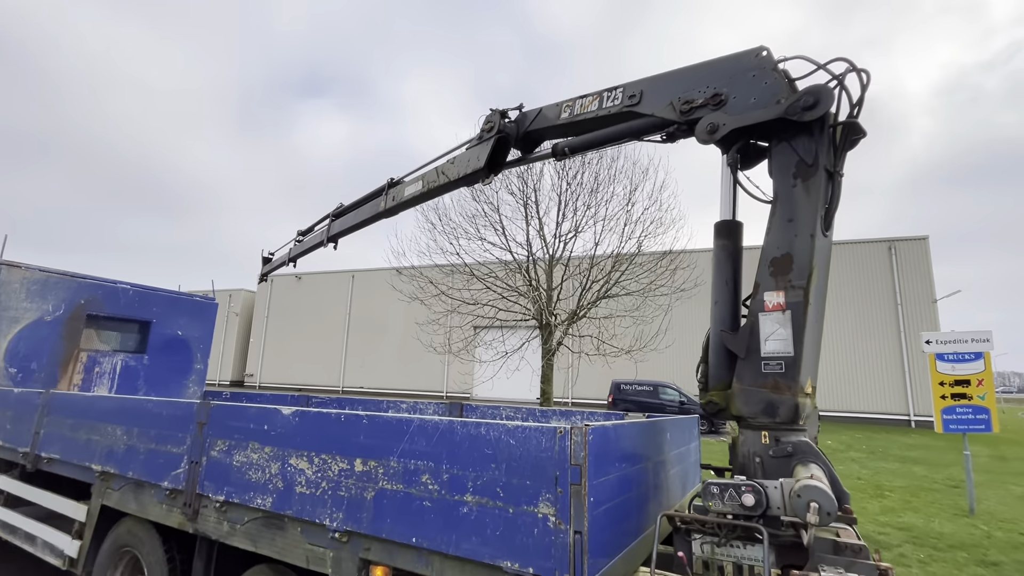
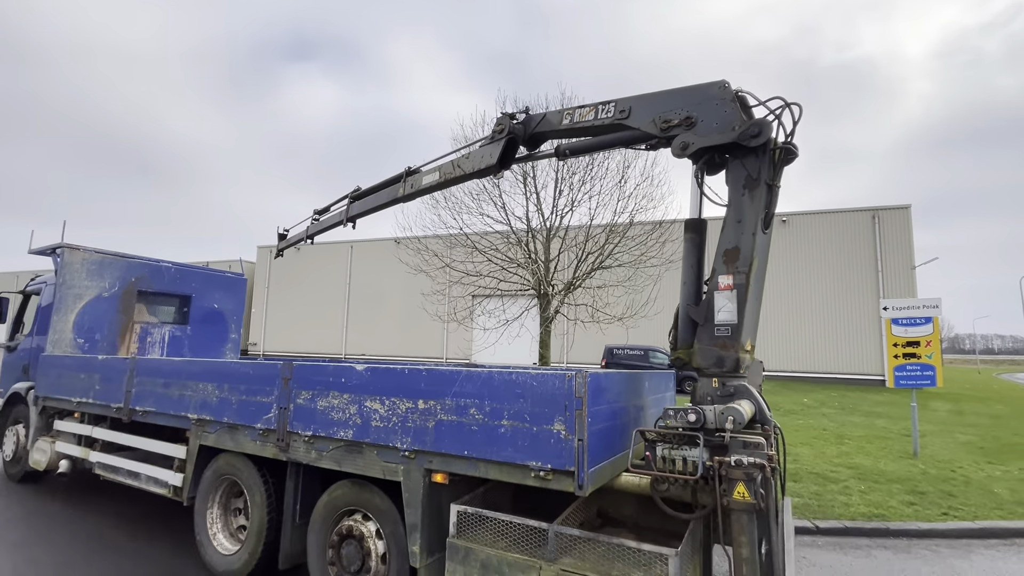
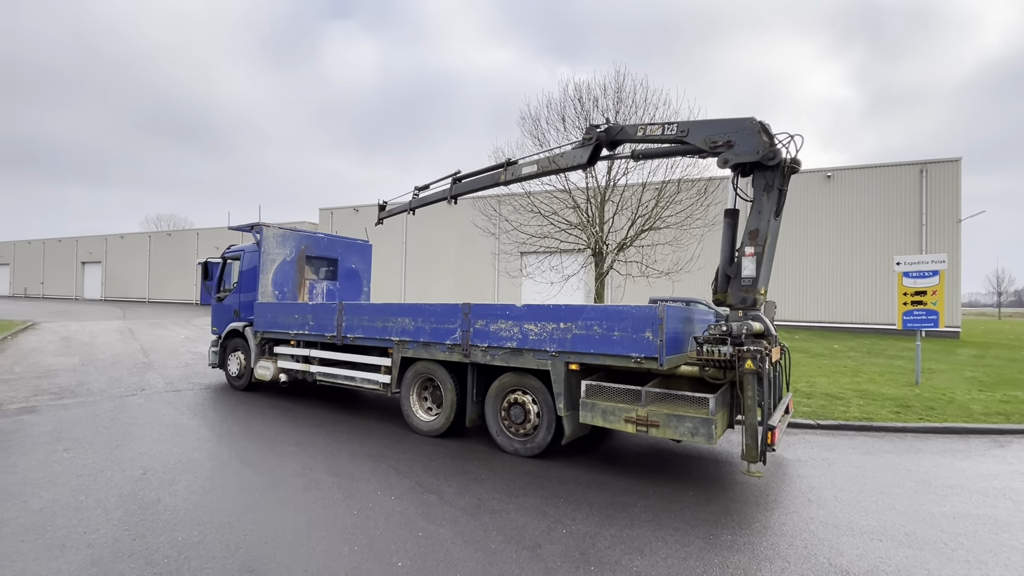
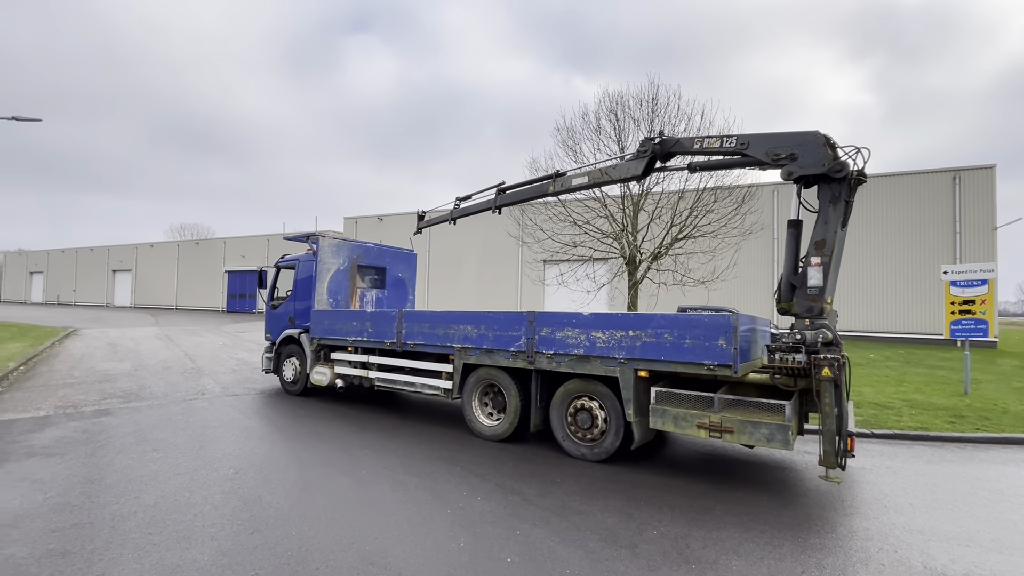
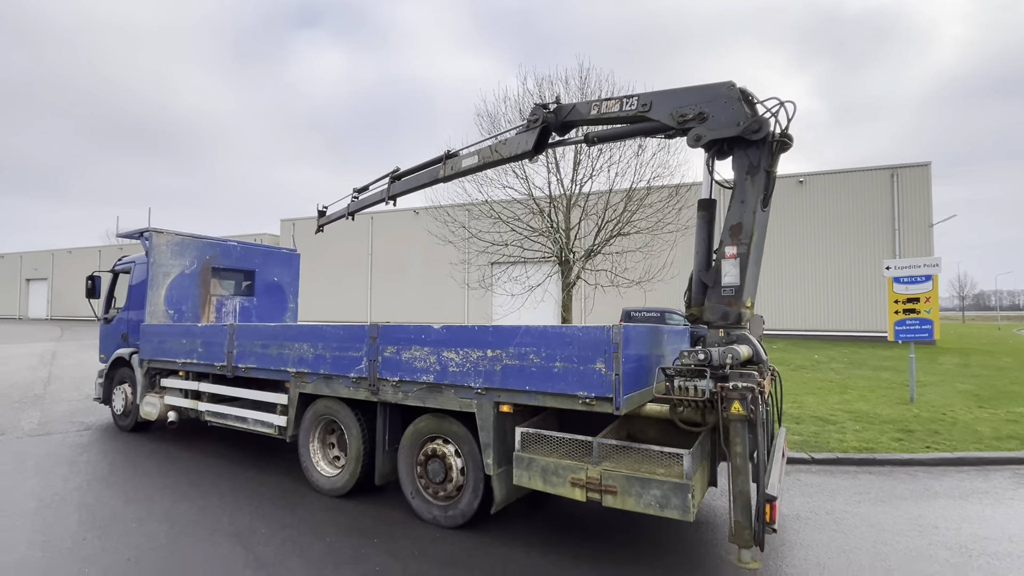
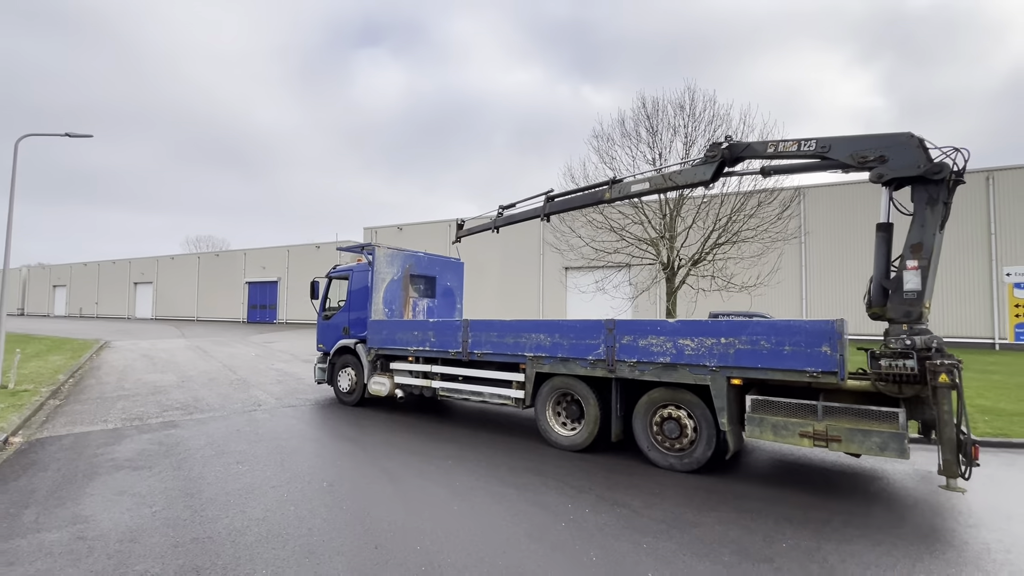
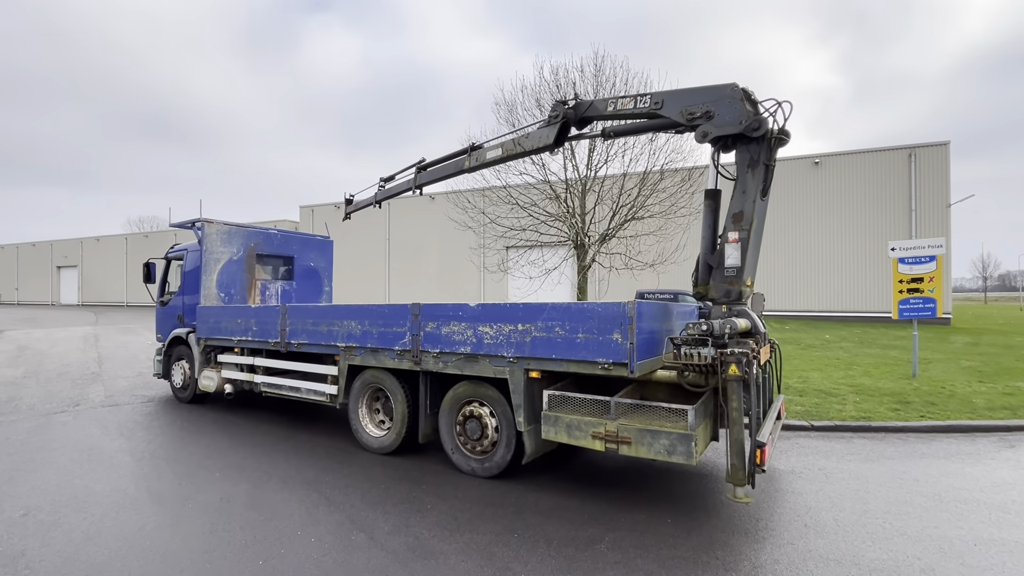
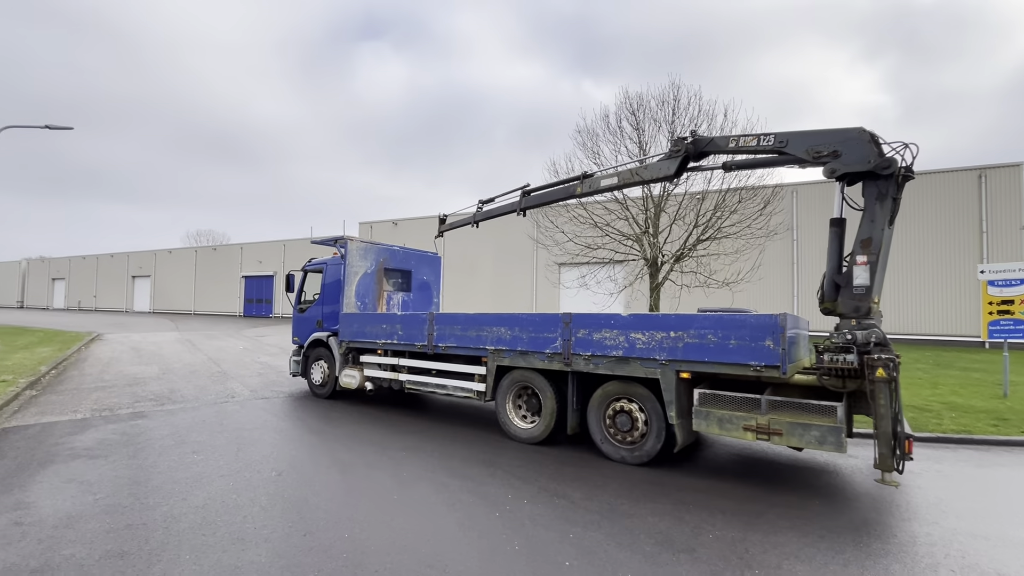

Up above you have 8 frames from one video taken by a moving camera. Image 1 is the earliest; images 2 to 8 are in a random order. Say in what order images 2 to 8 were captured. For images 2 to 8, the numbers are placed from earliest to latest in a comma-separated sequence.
2, 5, 7, 3, 4, 8, 6
